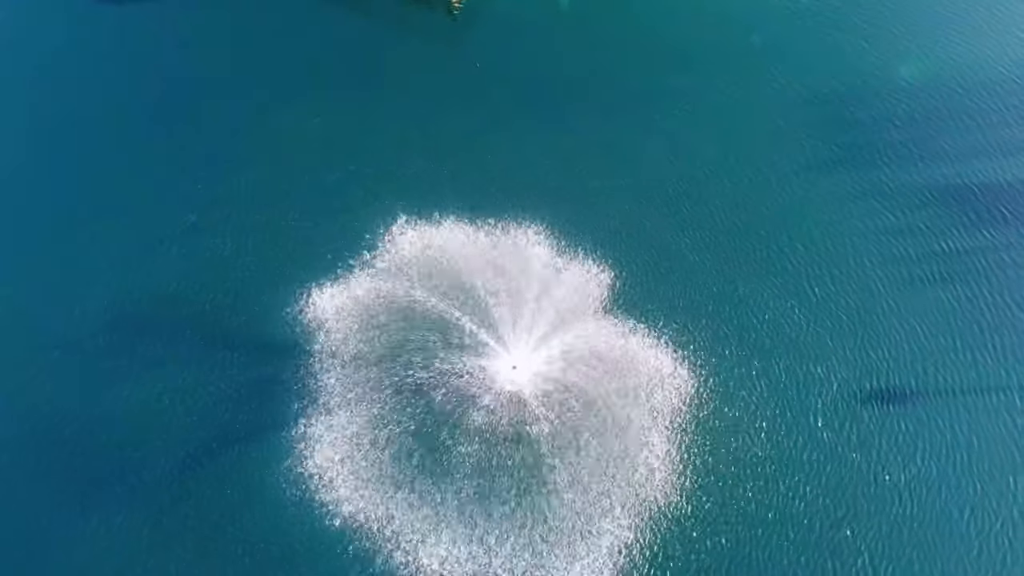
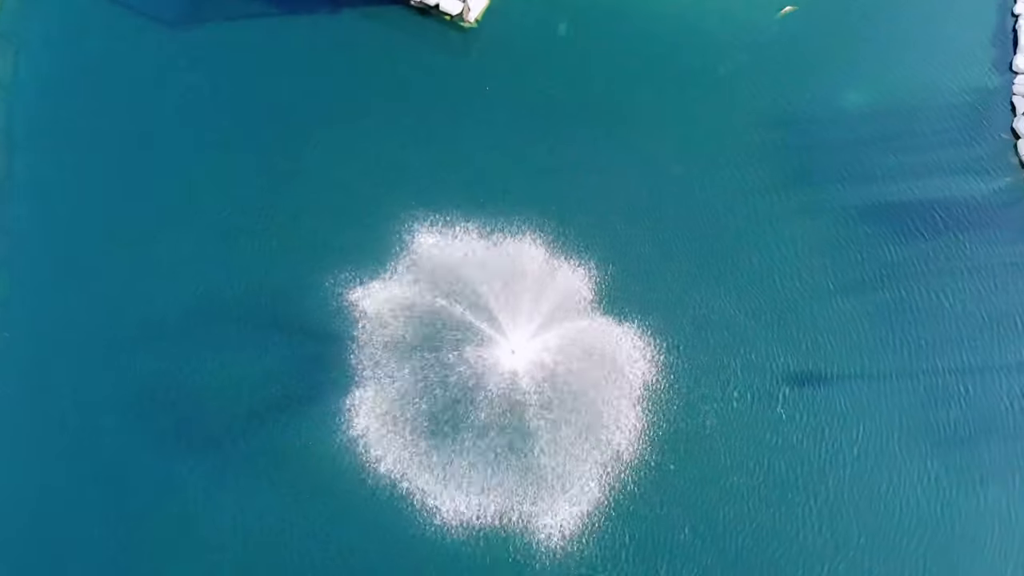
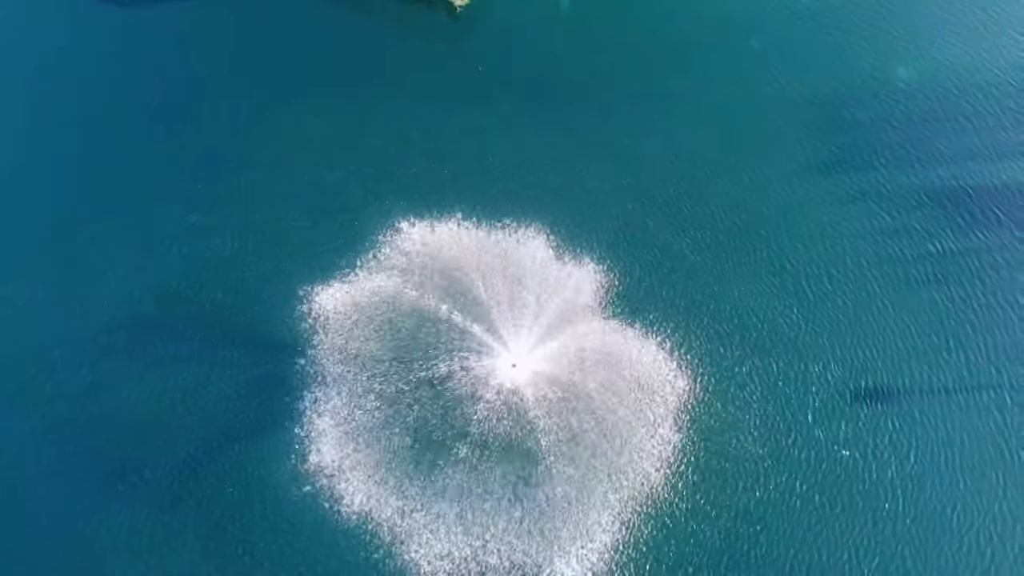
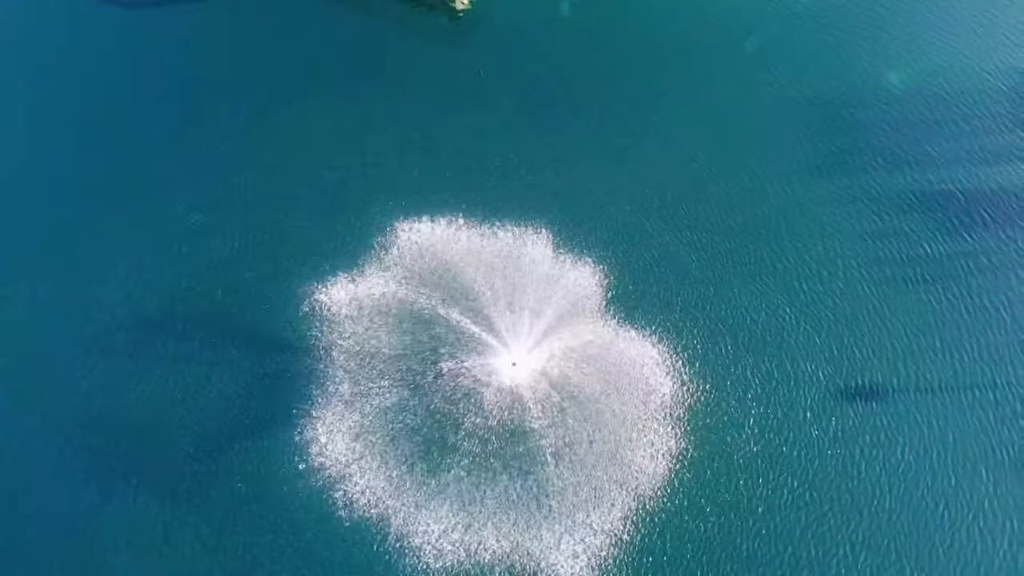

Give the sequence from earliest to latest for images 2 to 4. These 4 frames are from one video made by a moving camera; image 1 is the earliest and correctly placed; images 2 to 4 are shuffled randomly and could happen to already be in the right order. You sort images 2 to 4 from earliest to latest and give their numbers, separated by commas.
3, 4, 2
